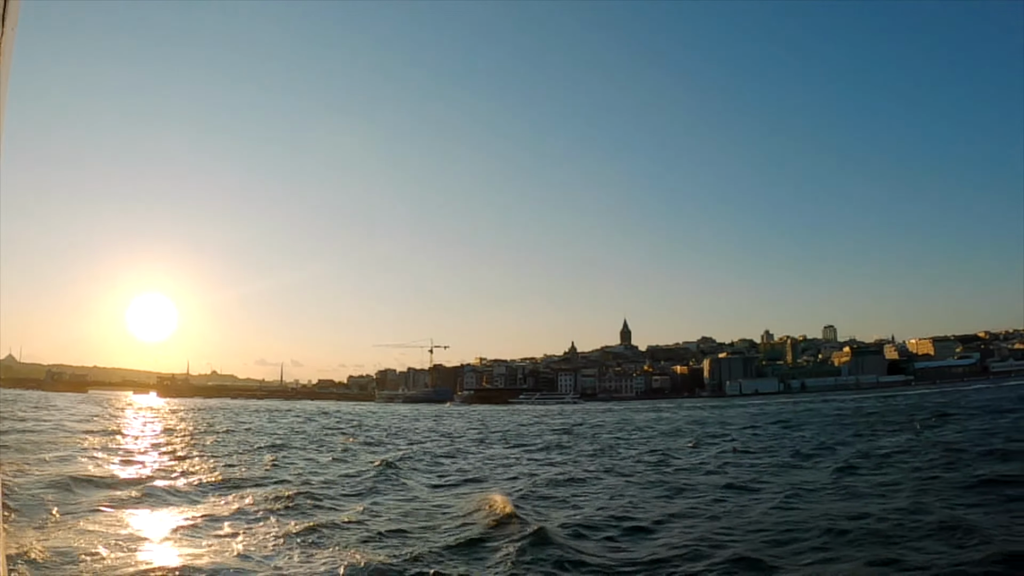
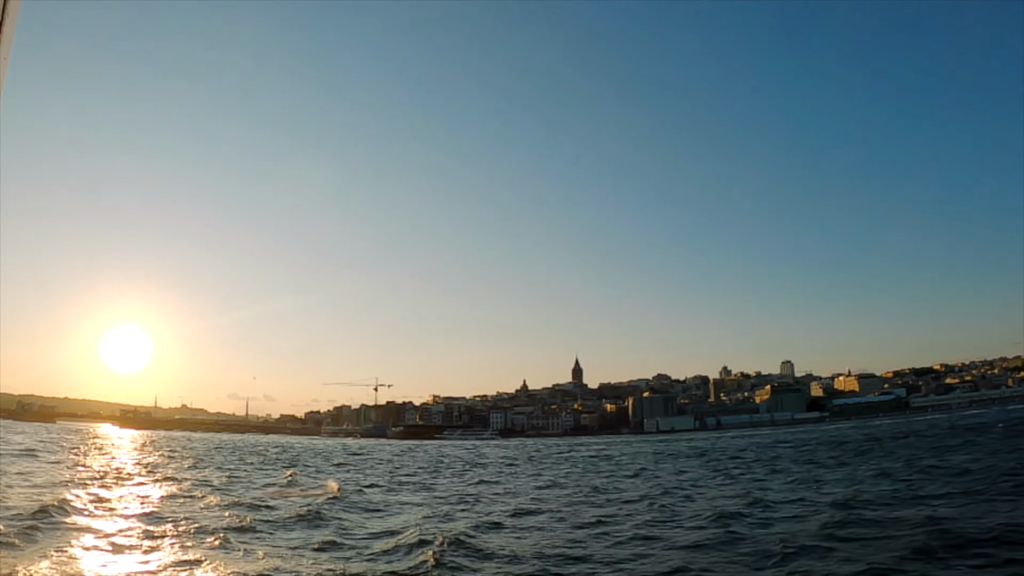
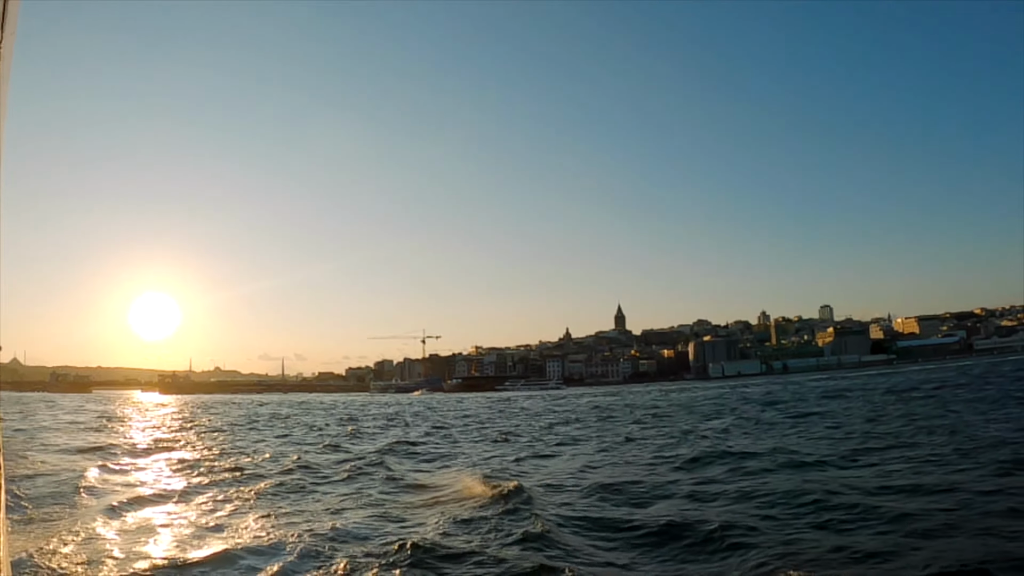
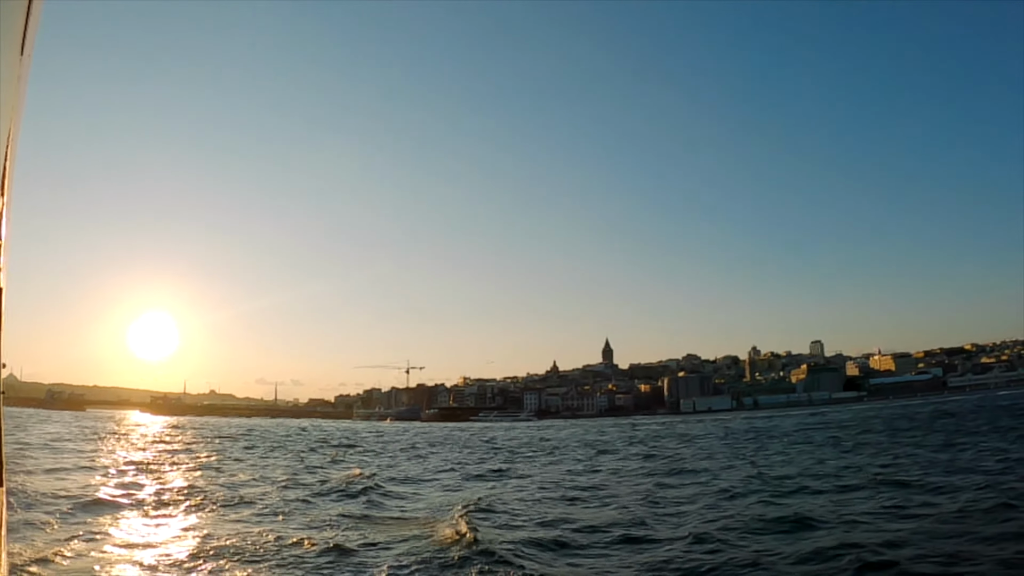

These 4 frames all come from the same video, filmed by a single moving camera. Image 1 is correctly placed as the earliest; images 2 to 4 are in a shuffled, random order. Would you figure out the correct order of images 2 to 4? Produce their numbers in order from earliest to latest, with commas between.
3, 4, 2
